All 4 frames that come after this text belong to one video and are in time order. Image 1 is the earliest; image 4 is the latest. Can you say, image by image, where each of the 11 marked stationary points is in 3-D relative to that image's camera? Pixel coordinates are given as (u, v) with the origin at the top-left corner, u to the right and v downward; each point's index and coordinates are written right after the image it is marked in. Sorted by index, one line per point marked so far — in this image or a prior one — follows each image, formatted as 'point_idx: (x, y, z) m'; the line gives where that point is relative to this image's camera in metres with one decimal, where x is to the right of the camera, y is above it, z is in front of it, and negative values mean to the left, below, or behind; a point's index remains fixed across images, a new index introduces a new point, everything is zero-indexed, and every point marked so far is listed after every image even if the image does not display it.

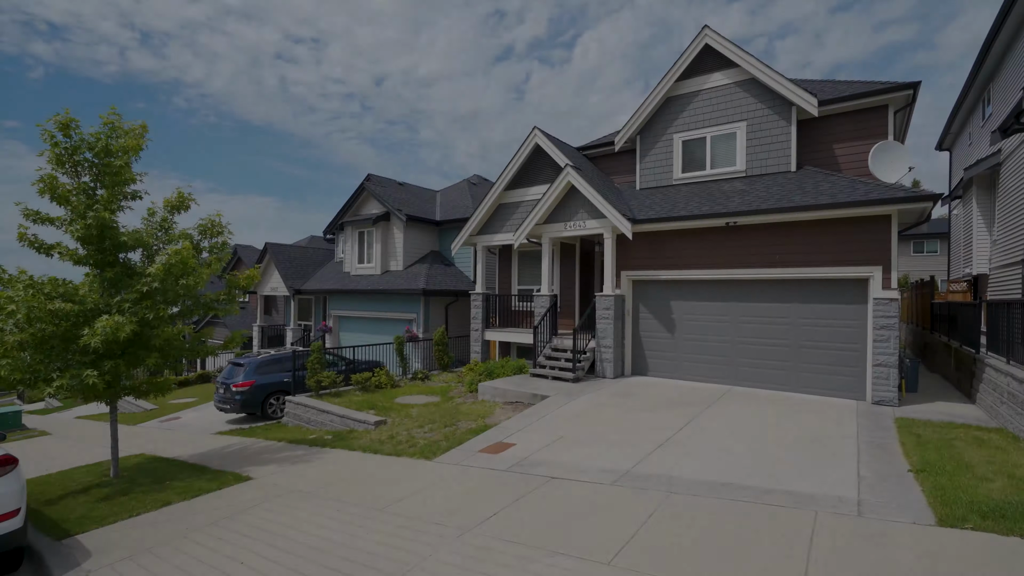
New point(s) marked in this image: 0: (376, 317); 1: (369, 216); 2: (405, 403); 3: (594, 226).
0: (-5.5, -1.2, +19.1) m
1: (-6.0, +3.0, +19.9) m
2: (-2.6, -2.8, +11.6) m
3: (+2.2, +1.7, +12.8) m
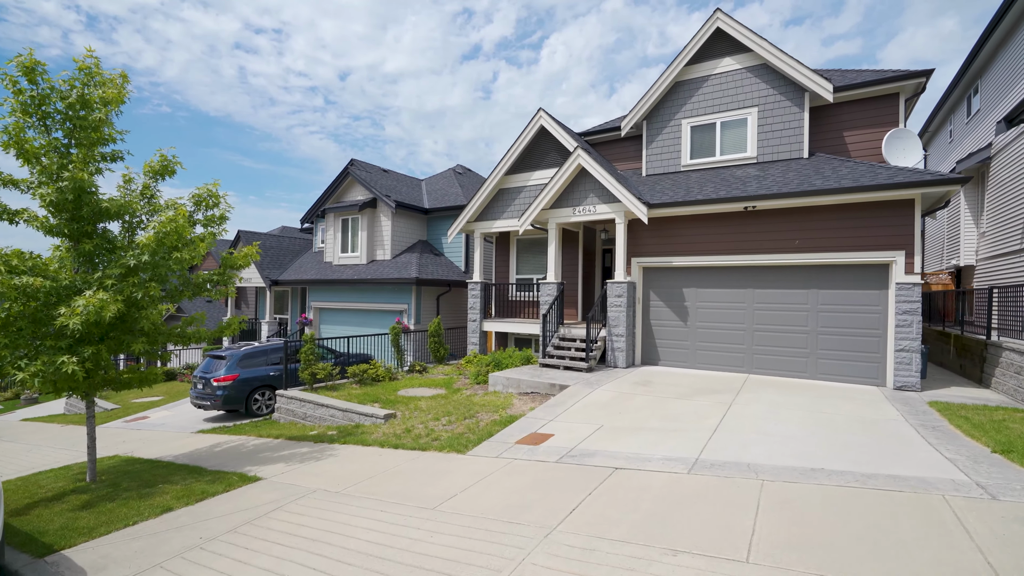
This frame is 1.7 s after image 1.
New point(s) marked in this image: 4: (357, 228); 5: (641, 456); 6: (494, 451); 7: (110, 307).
0: (-5.7, -0.8, +18.1) m
1: (-6.3, +3.4, +18.9) m
2: (-2.3, -2.4, +10.8) m
3: (+2.4, +2.0, +12.4) m
4: (-4.8, +0.7, +17.8) m
5: (+1.6, -2.0, +5.8) m
6: (-0.3, -2.3, +6.6) m
7: (-5.2, -0.2, +6.2) m
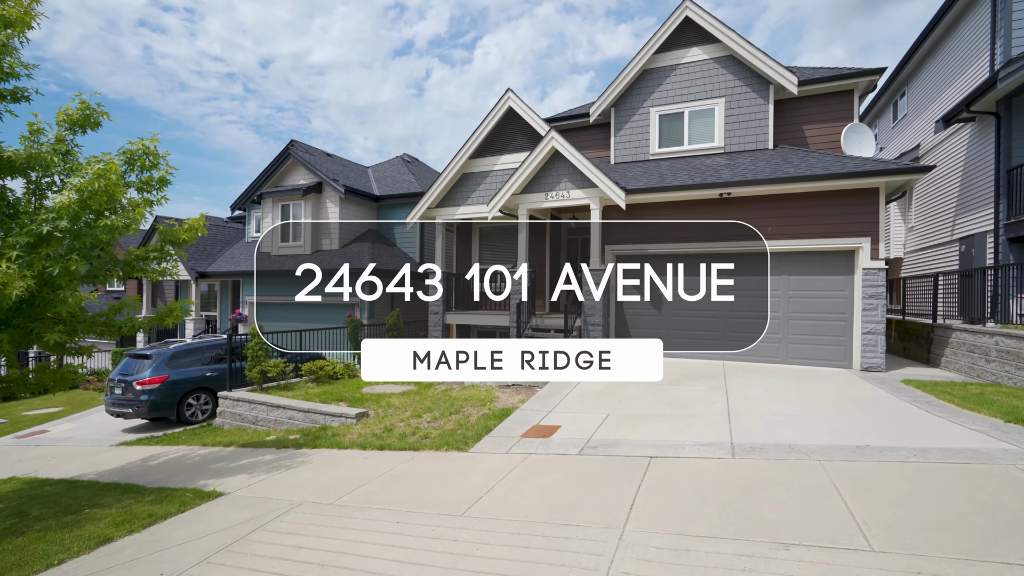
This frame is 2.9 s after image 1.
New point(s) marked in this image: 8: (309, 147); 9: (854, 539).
0: (-7.1, -0.5, +16.6) m
1: (-7.8, +3.7, +17.2) m
2: (-2.8, -2.2, +9.8) m
3: (+1.7, +2.3, +12.0) m
4: (-6.2, +1.0, +16.4) m
5: (+1.8, -1.7, +5.3) m
6: (-0.1, -2.0, +5.9) m
7: (-5.0, 0.0, +4.8) m
8: (-7.9, +5.5, +18.5) m
9: (+2.2, -1.6, +3.0) m
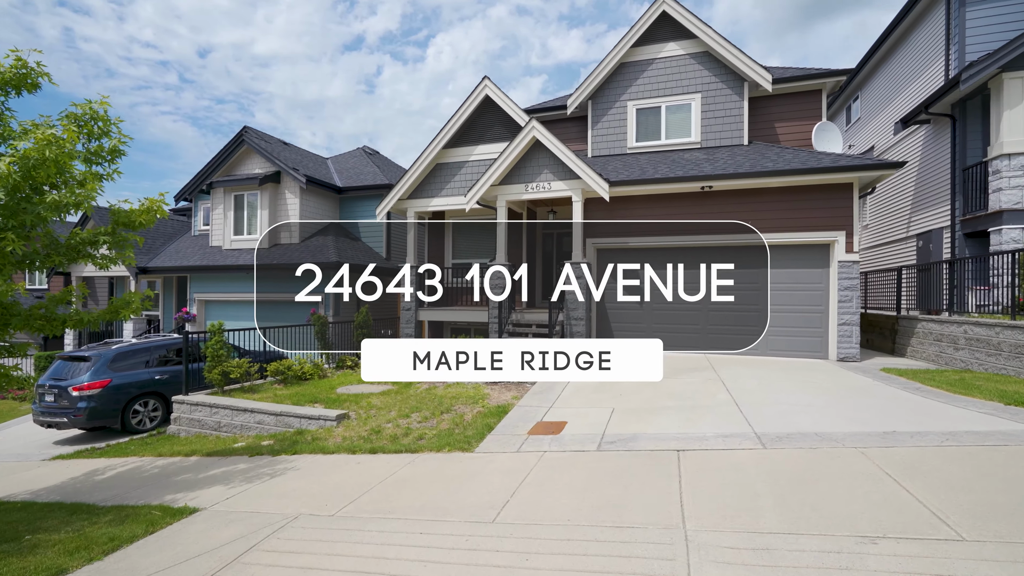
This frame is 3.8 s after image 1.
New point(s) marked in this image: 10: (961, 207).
0: (-8.0, -0.4, +15.4) m
1: (-8.8, +3.8, +16.1) m
2: (-3.0, -2.0, +9.1) m
3: (+1.2, +2.5, +11.7) m
4: (-7.1, +1.1, +15.3) m
5: (+1.9, -1.6, +5.1) m
6: (0.0, -1.8, +5.5) m
7: (-4.8, +0.2, +3.9) m
8: (-9.0, +5.6, +17.3) m
9: (+2.5, -1.4, +2.8) m
10: (+10.7, +1.9, +11.3) m
